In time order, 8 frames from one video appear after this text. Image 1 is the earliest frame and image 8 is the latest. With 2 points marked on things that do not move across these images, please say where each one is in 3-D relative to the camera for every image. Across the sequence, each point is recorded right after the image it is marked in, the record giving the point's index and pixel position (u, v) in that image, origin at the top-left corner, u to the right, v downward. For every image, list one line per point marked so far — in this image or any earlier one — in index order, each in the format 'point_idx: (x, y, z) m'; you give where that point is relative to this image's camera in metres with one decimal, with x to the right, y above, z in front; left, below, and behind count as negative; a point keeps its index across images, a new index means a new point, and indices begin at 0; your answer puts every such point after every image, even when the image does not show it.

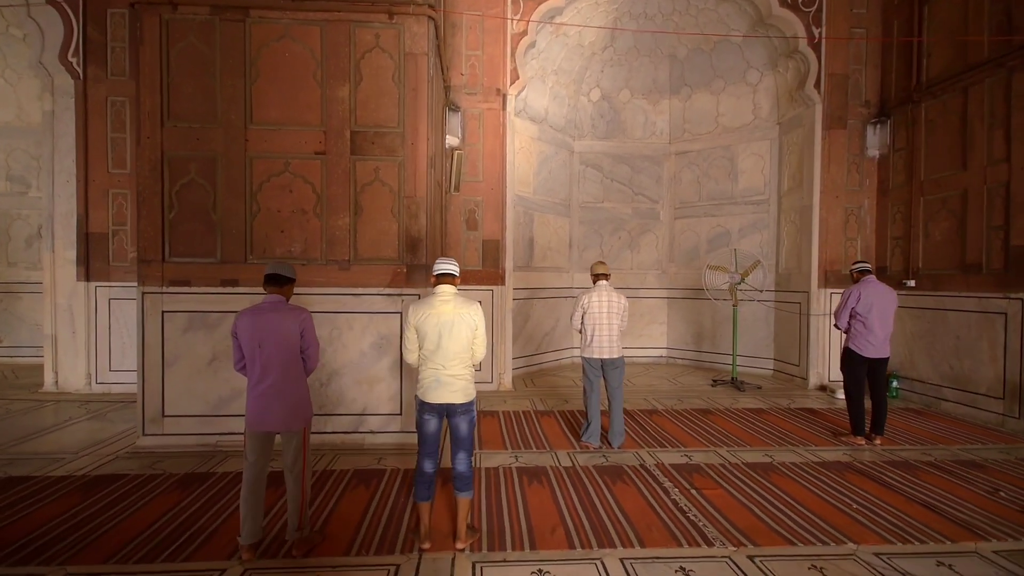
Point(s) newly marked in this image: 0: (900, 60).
0: (+4.7, +2.8, +5.8) m
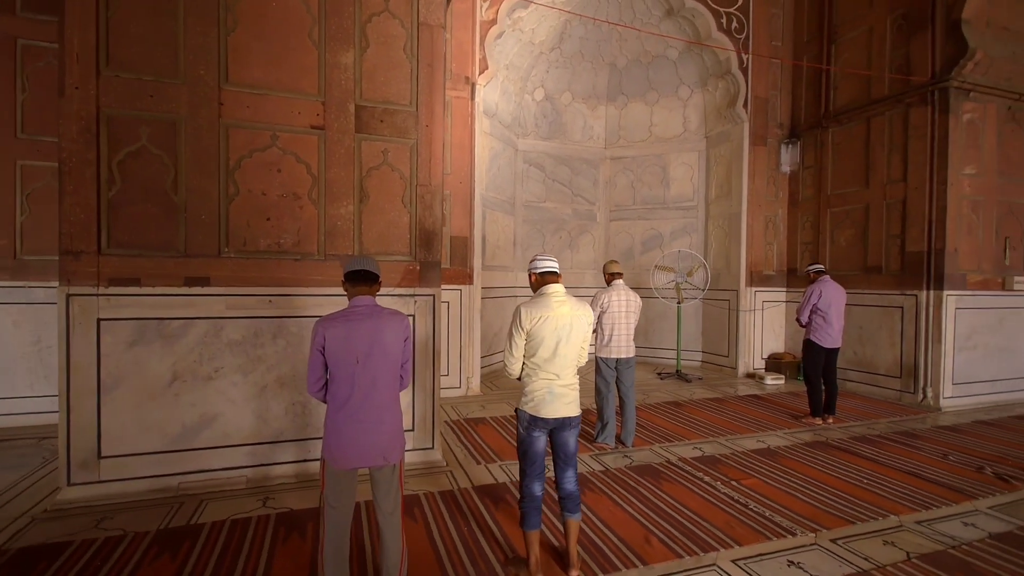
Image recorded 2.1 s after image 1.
0: (+4.1, +2.8, +6.7) m
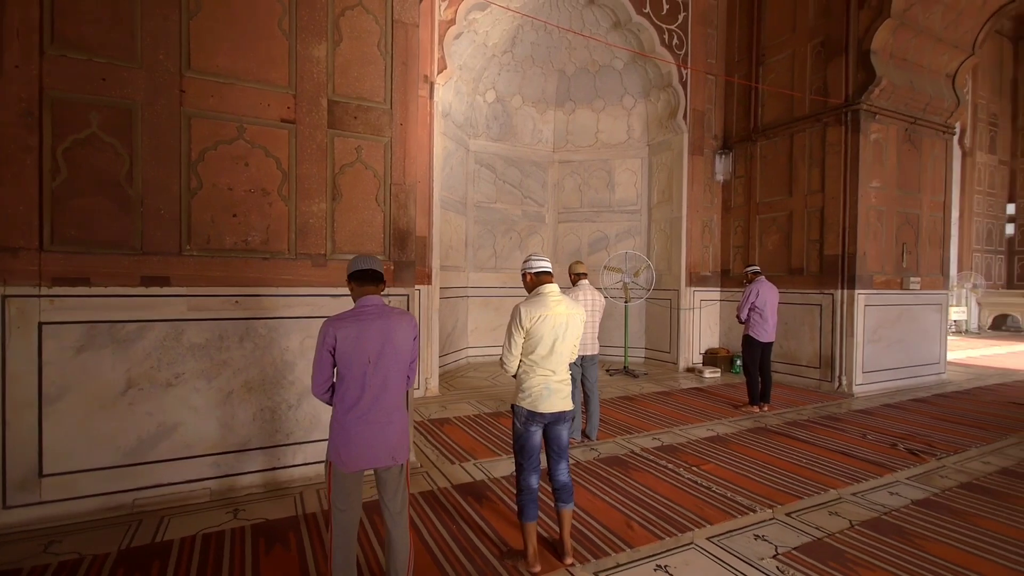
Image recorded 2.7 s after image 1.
0: (+3.4, +2.8, +7.3) m
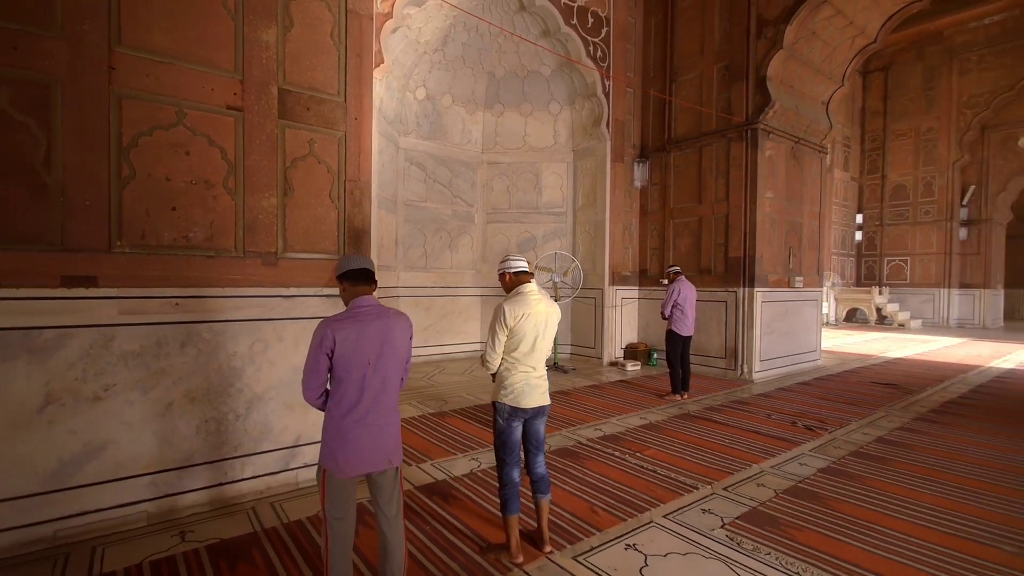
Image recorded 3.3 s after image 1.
0: (+2.3, +2.8, +7.9) m
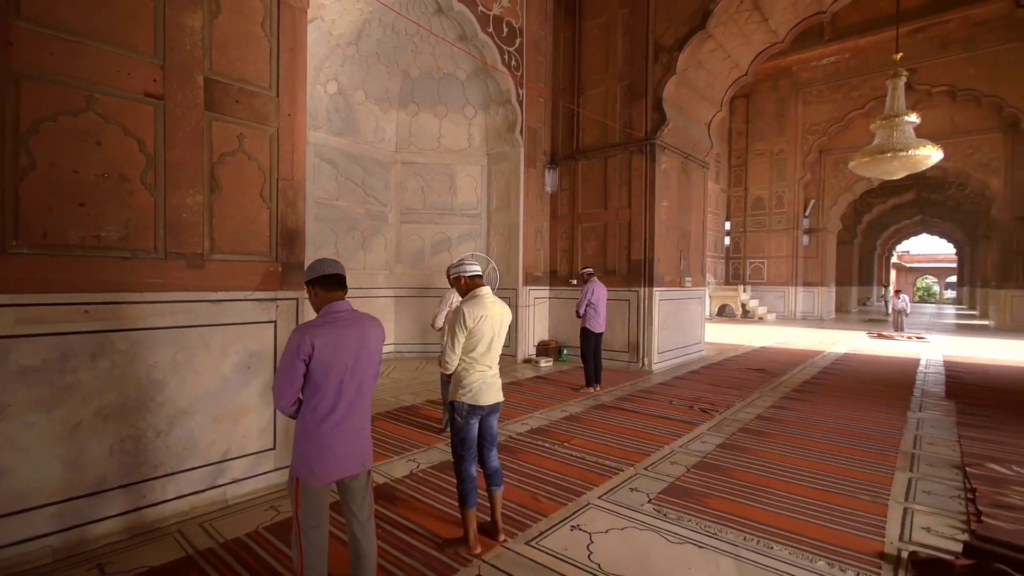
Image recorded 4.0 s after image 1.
0: (+0.9, +2.8, +8.4) m
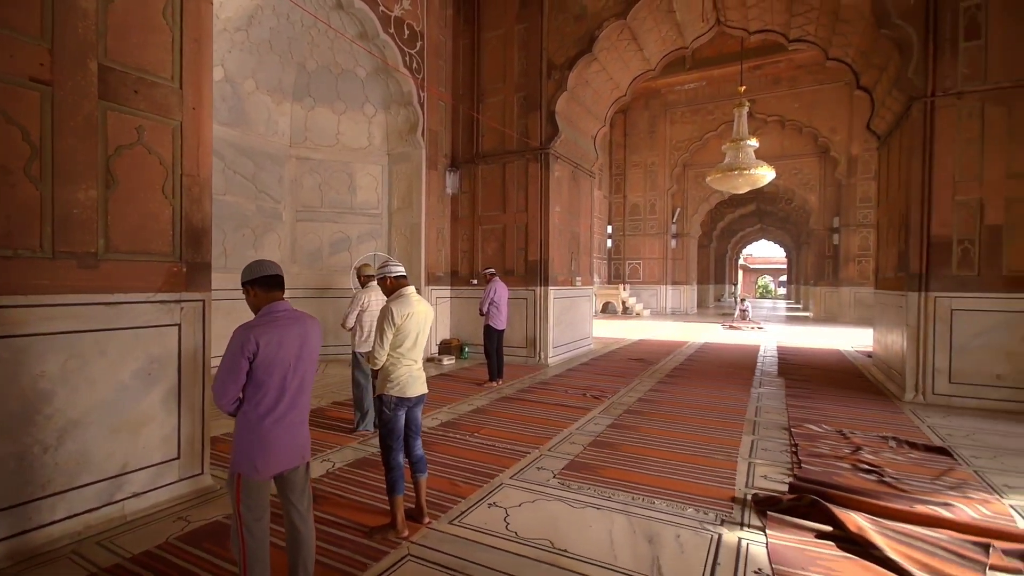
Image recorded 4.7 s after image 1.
0: (-0.9, +2.8, +8.7) m
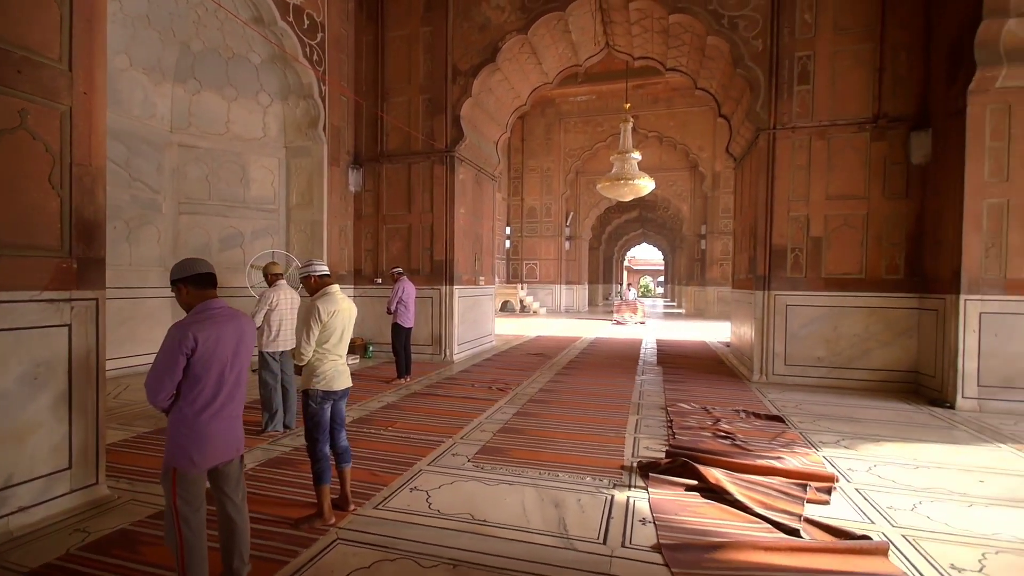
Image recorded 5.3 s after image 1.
0: (-2.6, +2.8, +8.6) m
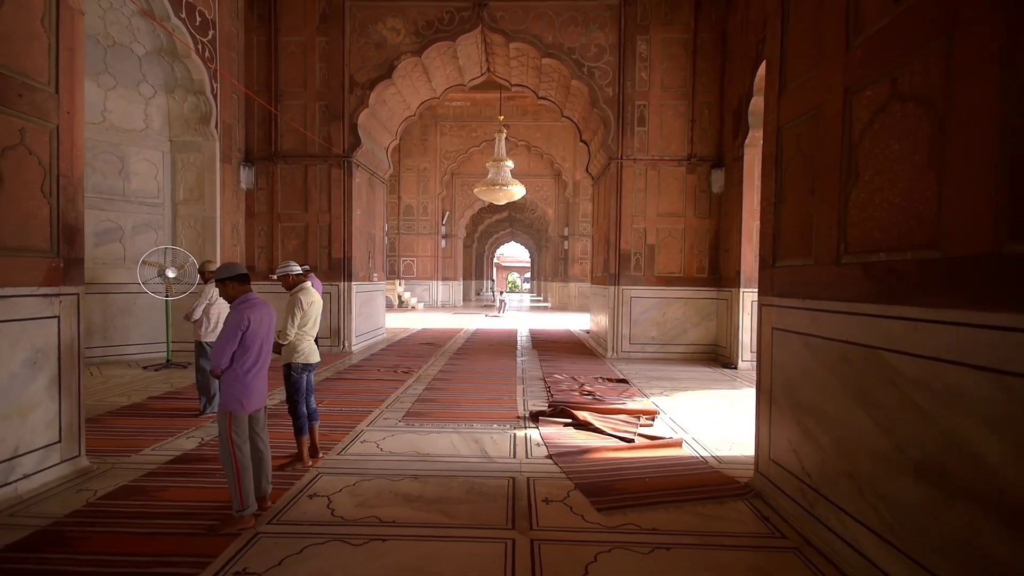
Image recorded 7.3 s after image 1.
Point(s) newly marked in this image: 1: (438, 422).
0: (-4.5, +2.9, +8.7) m
1: (-0.7, -1.3, +4.7) m
